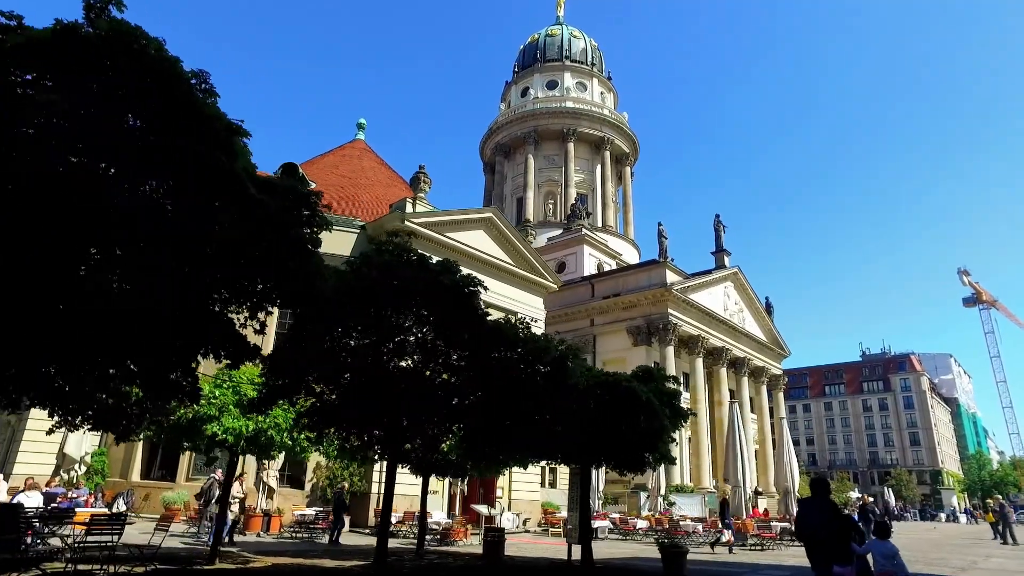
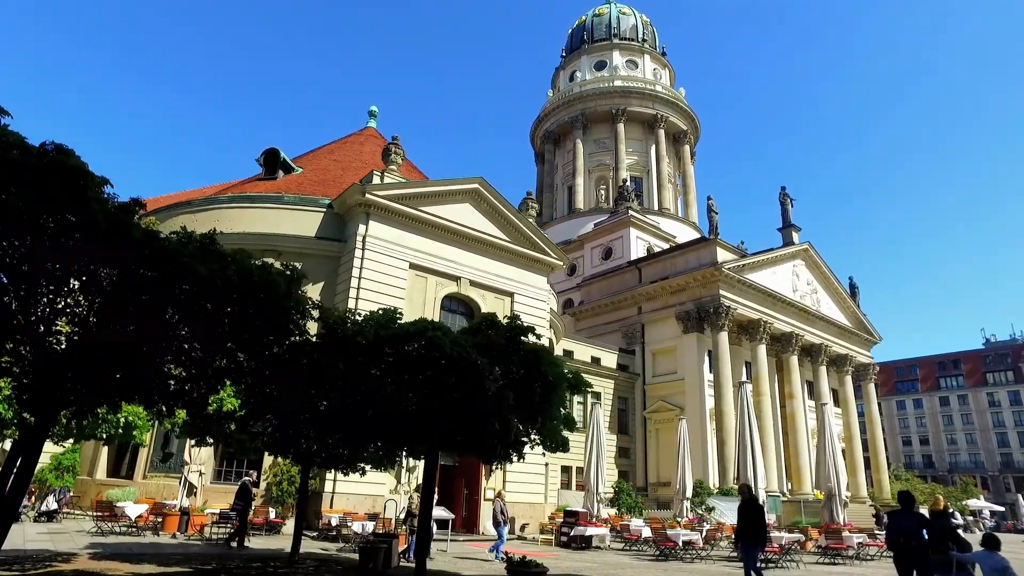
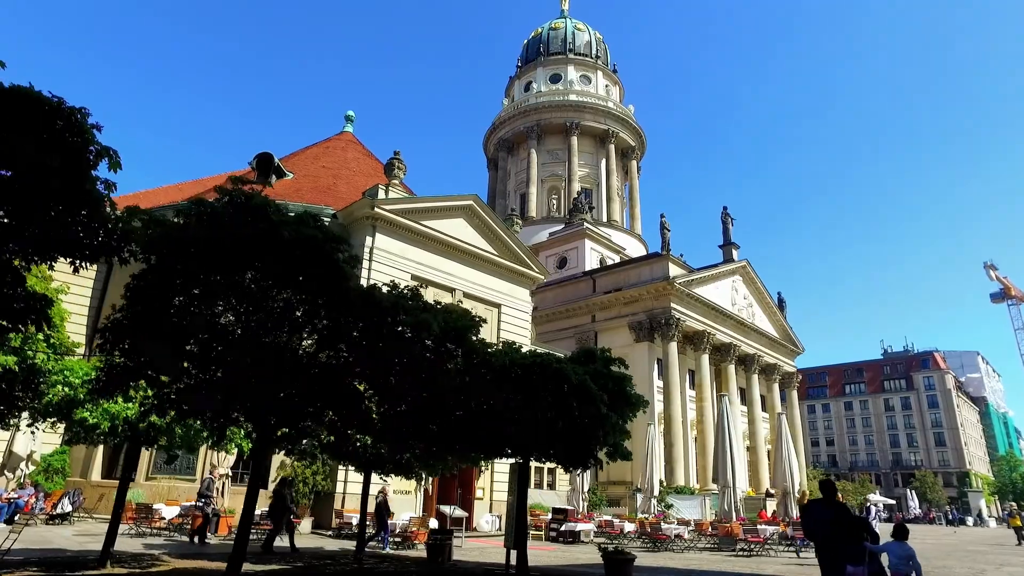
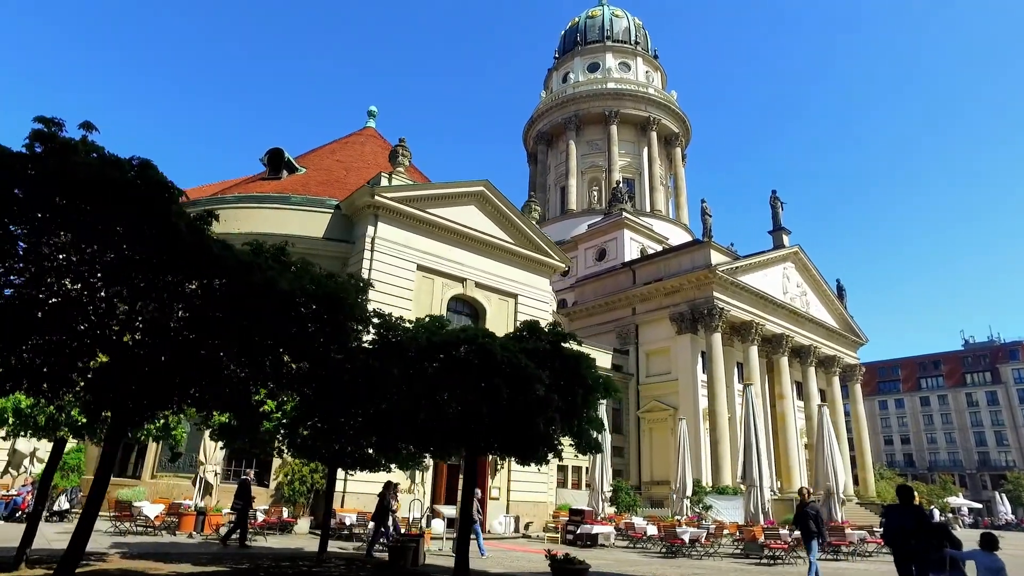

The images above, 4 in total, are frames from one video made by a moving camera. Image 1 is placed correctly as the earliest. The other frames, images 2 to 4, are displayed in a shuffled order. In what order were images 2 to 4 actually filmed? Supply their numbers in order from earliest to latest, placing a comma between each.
3, 4, 2
